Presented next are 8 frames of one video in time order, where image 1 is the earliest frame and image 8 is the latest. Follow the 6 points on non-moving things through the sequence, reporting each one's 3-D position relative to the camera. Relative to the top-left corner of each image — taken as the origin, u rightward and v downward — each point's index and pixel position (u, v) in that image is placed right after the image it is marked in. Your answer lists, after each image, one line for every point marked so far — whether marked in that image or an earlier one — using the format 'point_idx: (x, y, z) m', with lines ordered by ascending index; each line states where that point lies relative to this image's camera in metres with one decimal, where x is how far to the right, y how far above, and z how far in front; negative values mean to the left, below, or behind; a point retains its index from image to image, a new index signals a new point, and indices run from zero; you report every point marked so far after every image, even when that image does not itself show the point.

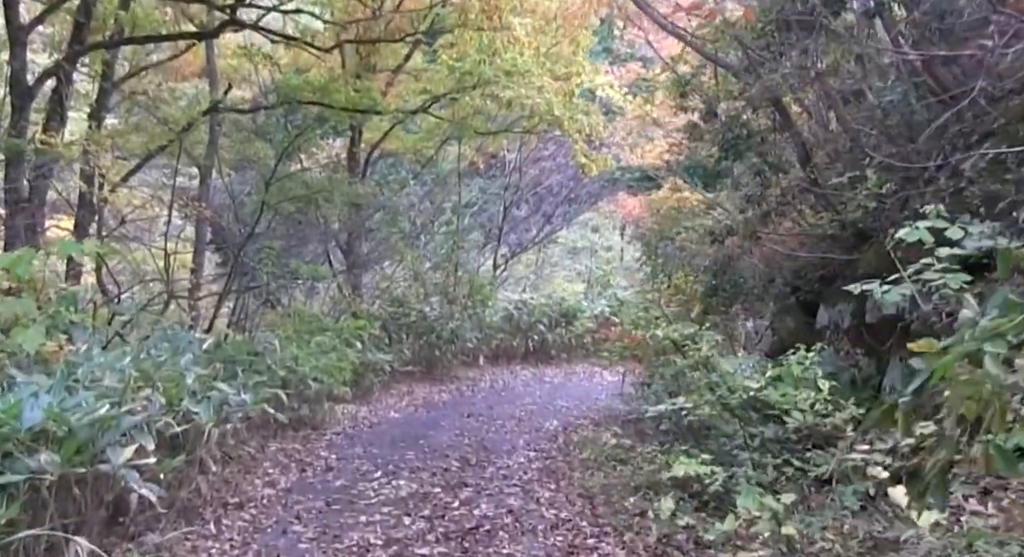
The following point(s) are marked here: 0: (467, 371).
0: (-0.6, -1.3, +15.6) m
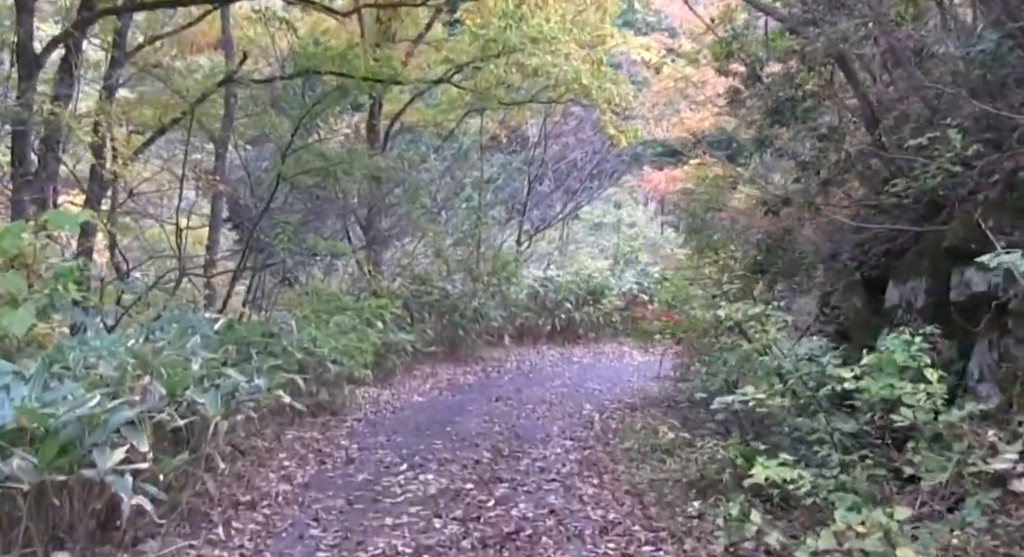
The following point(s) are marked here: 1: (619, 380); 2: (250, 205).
0: (-0.3, -1.0, +14.9) m
1: (+1.3, -1.2, +13.0) m
2: (-2.6, +0.7, +11.0) m
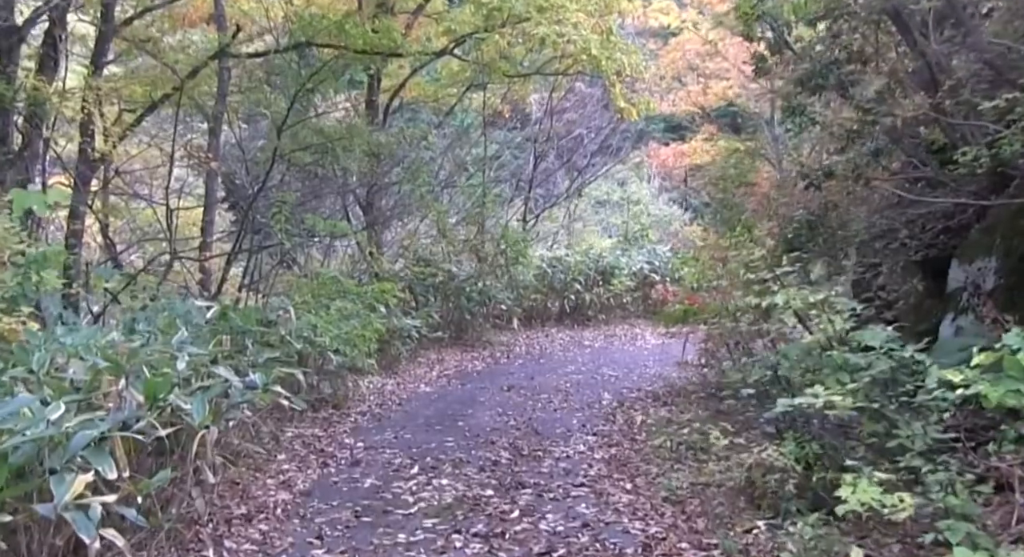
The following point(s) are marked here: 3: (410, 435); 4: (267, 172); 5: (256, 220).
0: (-0.2, -0.7, +14.3) m
1: (+1.4, -1.0, +12.4) m
2: (-2.5, +0.9, +10.4) m
3: (-0.7, -1.1, +7.5) m
4: (-2.2, +0.9, +10.1) m
5: (-2.3, +0.5, +10.2) m
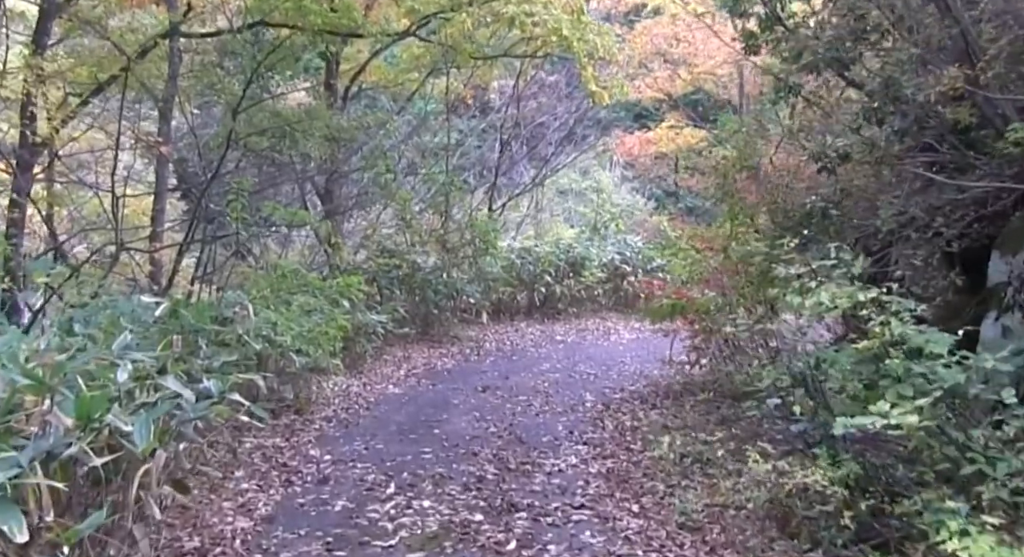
0: (-0.5, -0.6, +13.6) m
1: (+1.1, -0.9, +11.8) m
2: (-2.7, +0.9, +9.6) m
3: (-0.8, -1.0, +6.8) m
4: (-2.4, +1.0, +9.3) m
5: (-2.6, +0.6, +9.4) m
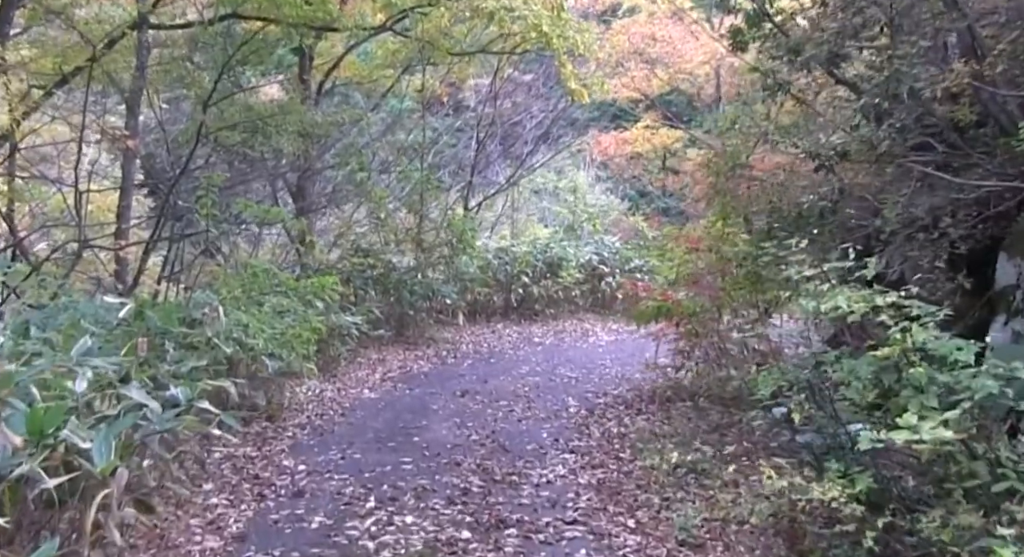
0: (-0.8, -0.6, +13.3) m
1: (+0.8, -0.9, +11.5) m
2: (-2.8, +0.9, +9.2) m
3: (-0.9, -1.0, +6.4) m
4: (-2.6, +1.0, +8.9) m
5: (-2.7, +0.6, +9.0) m
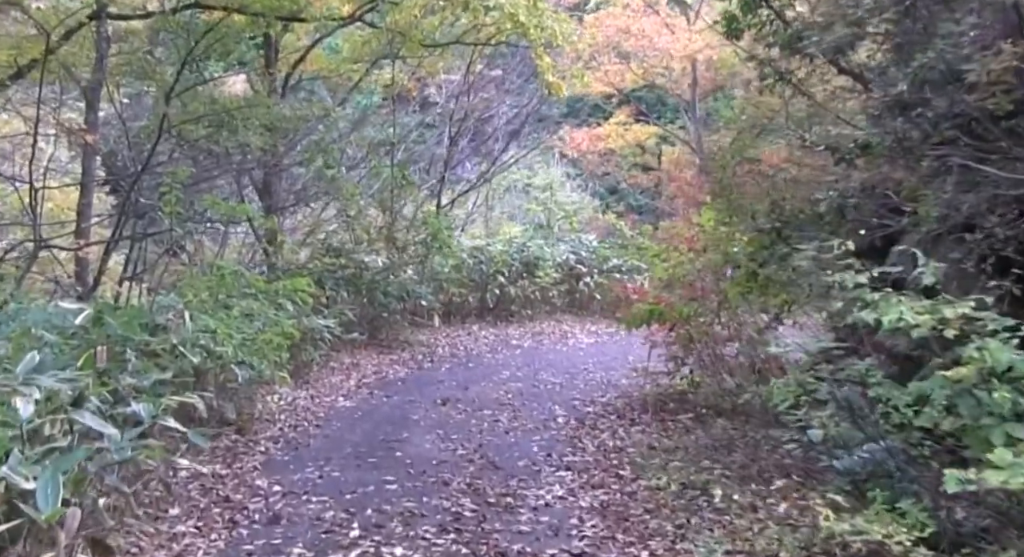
0: (-1.1, -0.6, +12.8) m
1: (+0.6, -0.9, +11.0) m
2: (-3.0, +0.9, +8.6) m
3: (-0.9, -1.0, +5.9) m
4: (-2.7, +1.0, +8.3) m
5: (-2.8, +0.6, +8.5) m
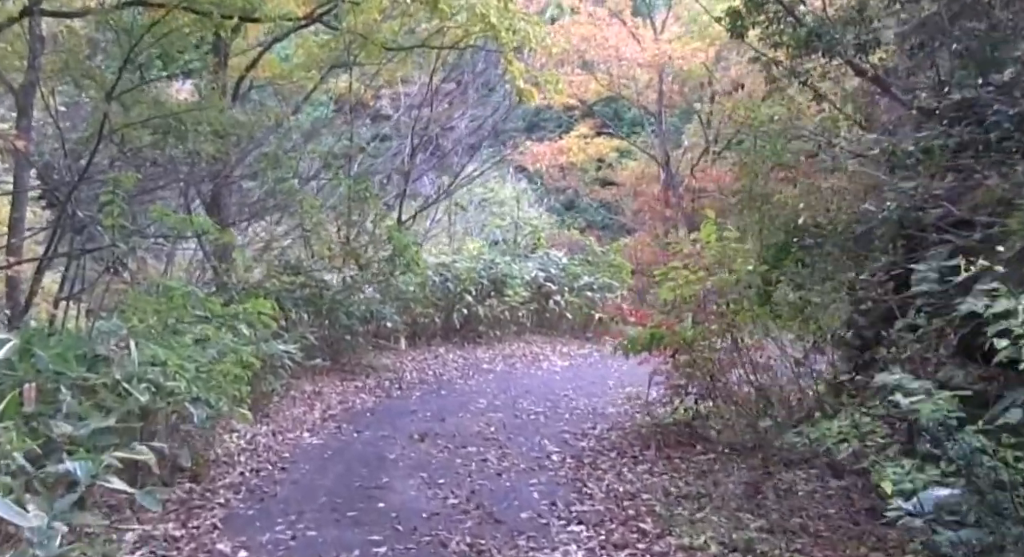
0: (-1.4, -0.8, +11.9) m
1: (+0.4, -1.1, +10.2) m
2: (-3.1, +0.8, +7.7) m
3: (-0.9, -1.1, +5.0) m
4: (-2.8, +0.8, +7.4) m
5: (-2.9, +0.4, +7.5) m
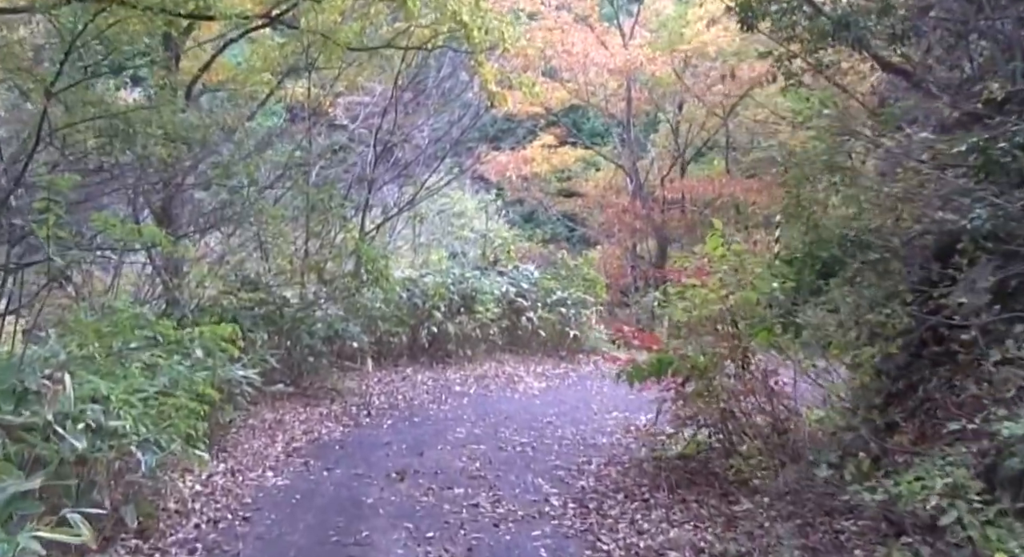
0: (-1.6, -1.0, +11.0) m
1: (+0.3, -1.2, +9.4) m
2: (-3.1, +0.6, +6.7) m
3: (-0.8, -1.2, +4.2) m
4: (-2.8, +0.7, +6.4) m
5: (-3.0, +0.3, +6.6) m
